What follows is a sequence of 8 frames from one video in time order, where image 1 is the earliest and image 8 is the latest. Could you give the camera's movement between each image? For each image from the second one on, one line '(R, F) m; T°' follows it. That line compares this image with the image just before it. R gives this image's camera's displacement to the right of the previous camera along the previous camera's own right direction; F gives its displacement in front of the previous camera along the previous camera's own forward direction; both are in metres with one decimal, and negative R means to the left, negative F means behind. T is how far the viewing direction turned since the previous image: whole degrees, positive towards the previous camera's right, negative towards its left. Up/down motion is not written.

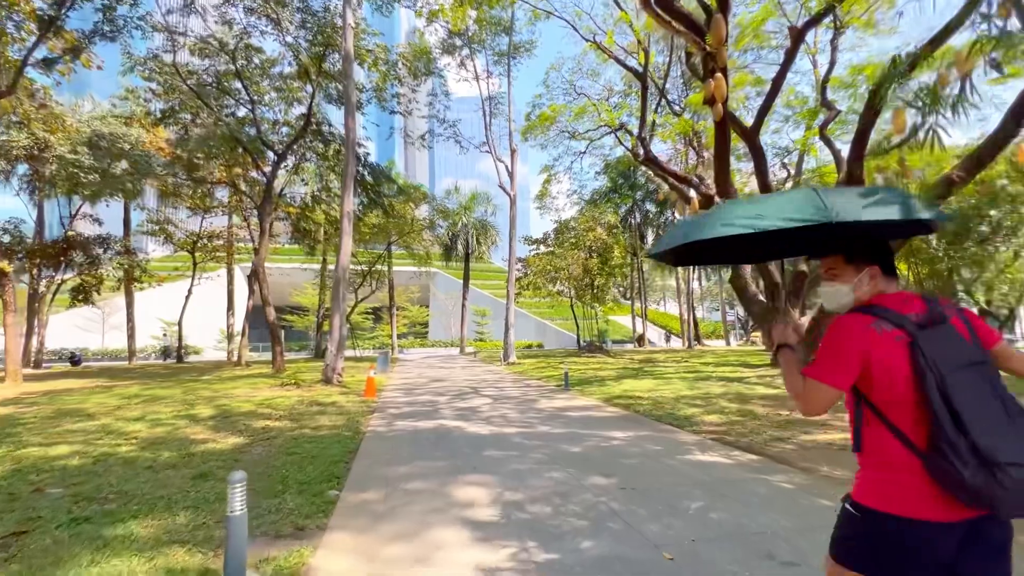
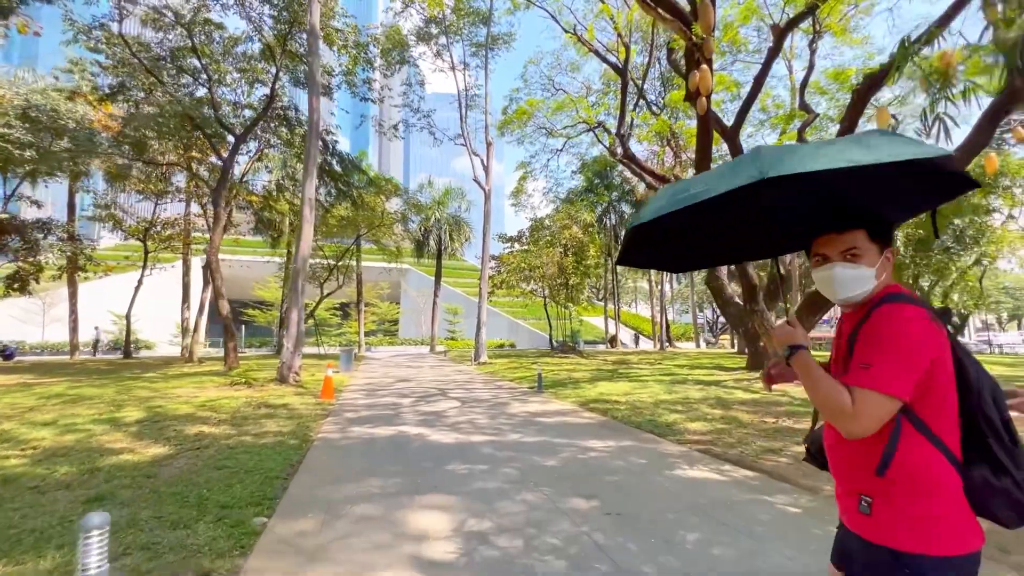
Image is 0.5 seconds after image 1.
(0.0, +0.6) m; +3°
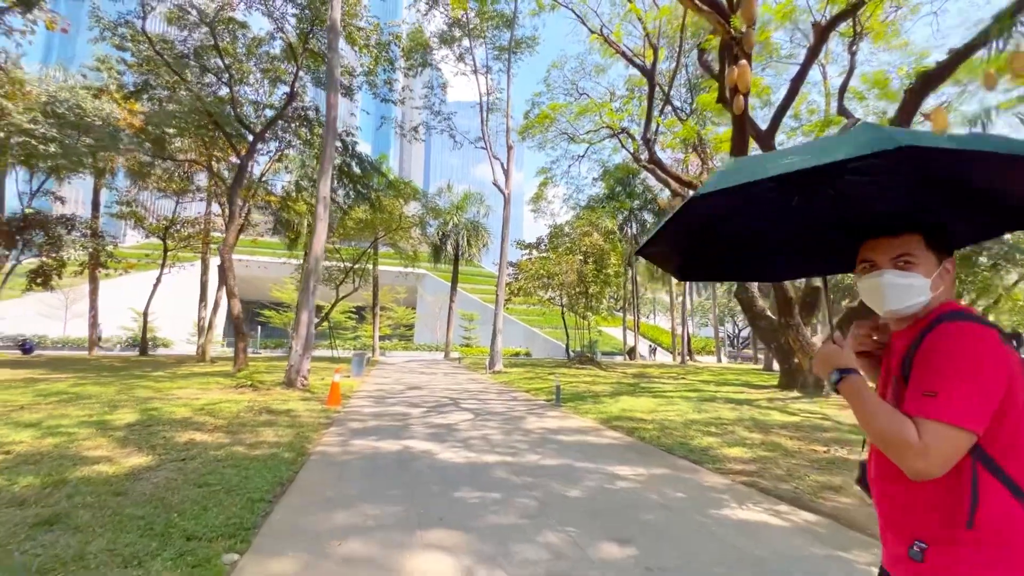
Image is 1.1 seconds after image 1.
(-0.1, +0.6) m; -2°
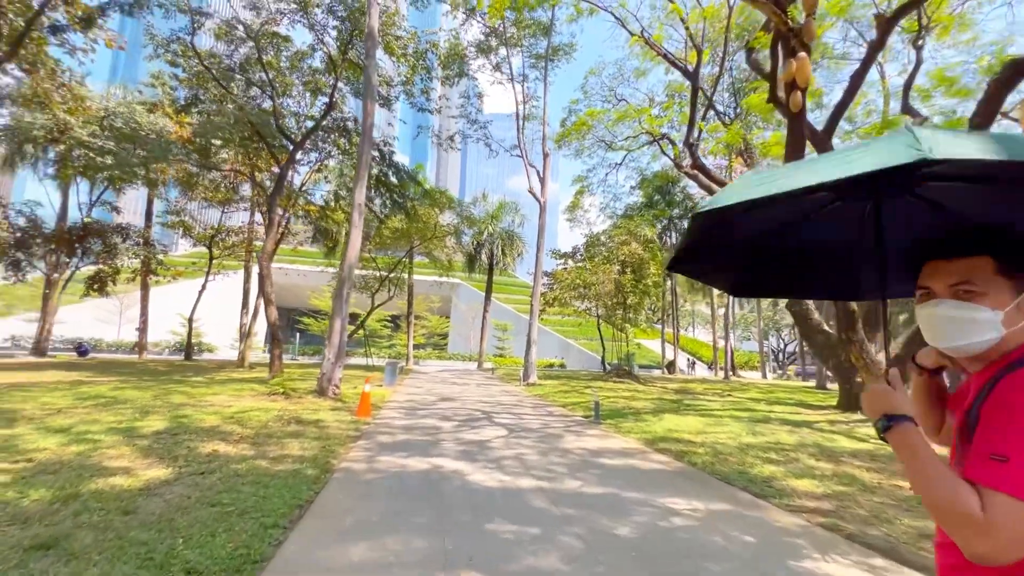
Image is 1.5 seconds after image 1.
(-0.1, +0.4) m; -4°
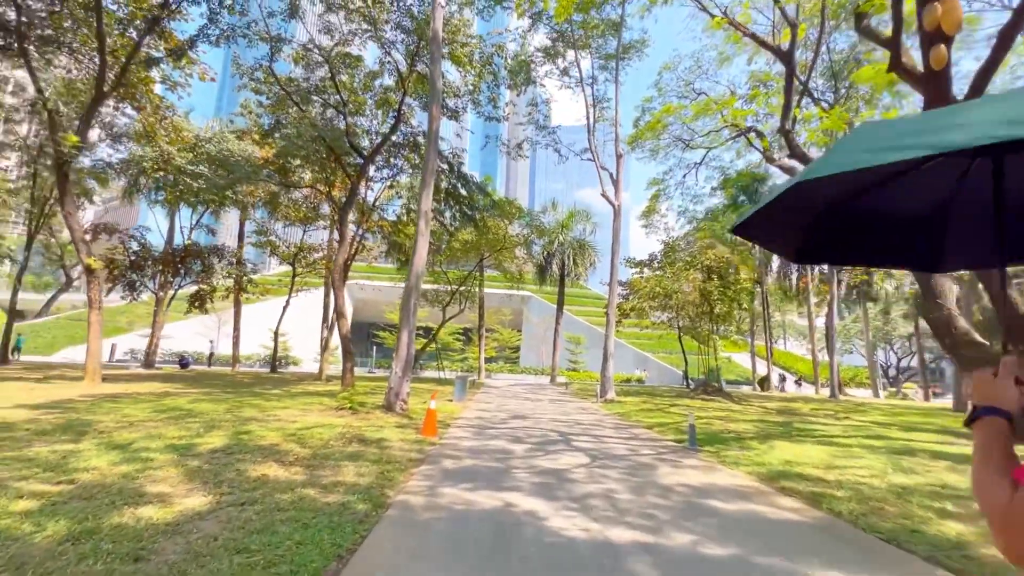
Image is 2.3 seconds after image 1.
(-0.1, +0.9) m; -9°
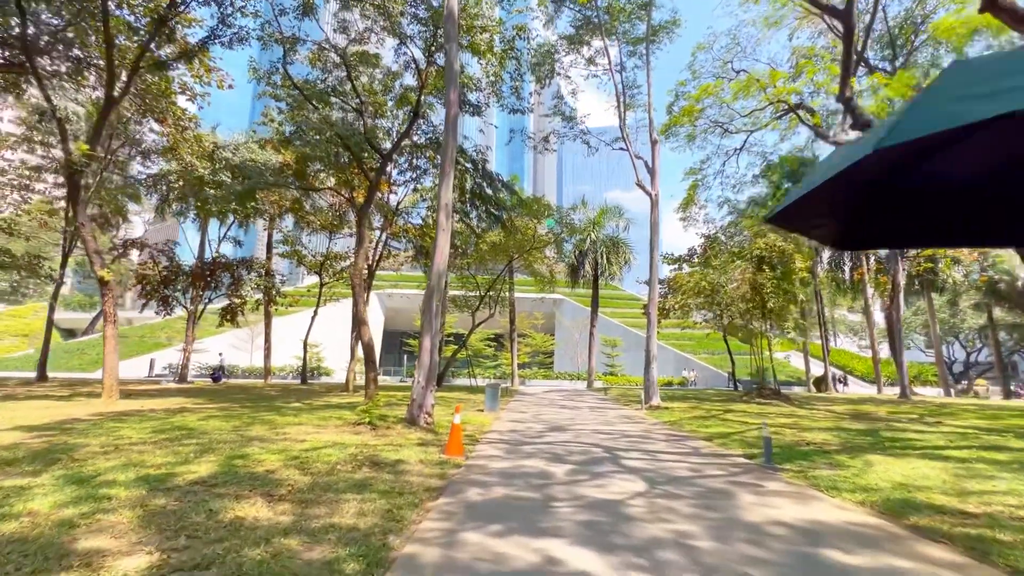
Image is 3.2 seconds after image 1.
(0.0, +1.1) m; -4°
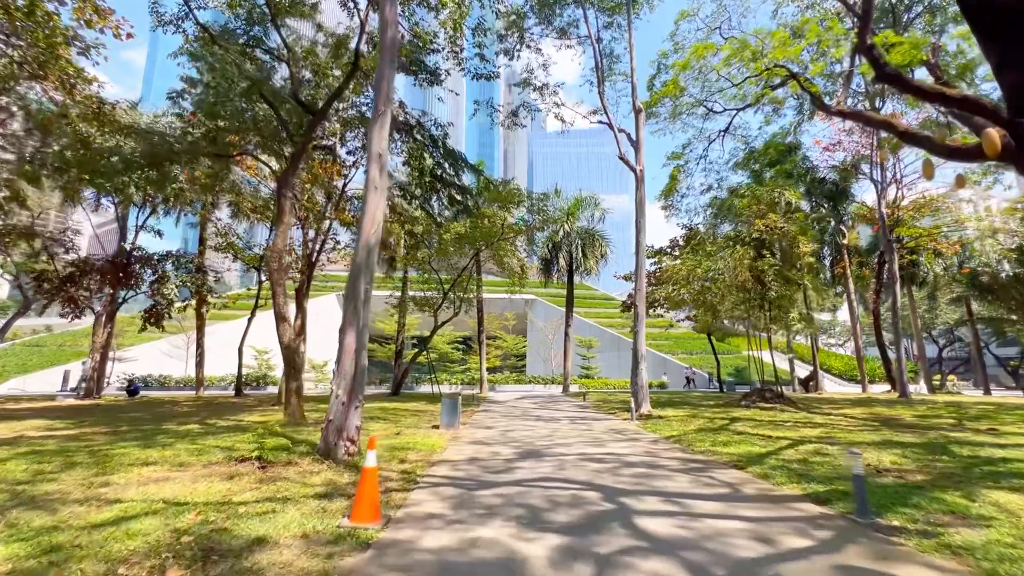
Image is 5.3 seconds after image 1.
(+0.2, +2.5) m; +3°
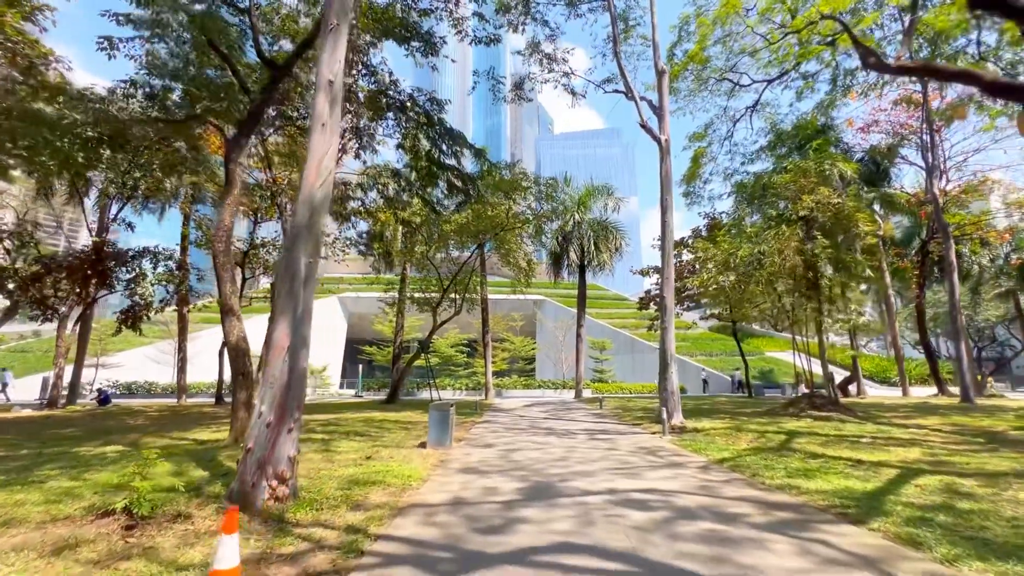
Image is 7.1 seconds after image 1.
(+0.1, +2.1) m; -1°
